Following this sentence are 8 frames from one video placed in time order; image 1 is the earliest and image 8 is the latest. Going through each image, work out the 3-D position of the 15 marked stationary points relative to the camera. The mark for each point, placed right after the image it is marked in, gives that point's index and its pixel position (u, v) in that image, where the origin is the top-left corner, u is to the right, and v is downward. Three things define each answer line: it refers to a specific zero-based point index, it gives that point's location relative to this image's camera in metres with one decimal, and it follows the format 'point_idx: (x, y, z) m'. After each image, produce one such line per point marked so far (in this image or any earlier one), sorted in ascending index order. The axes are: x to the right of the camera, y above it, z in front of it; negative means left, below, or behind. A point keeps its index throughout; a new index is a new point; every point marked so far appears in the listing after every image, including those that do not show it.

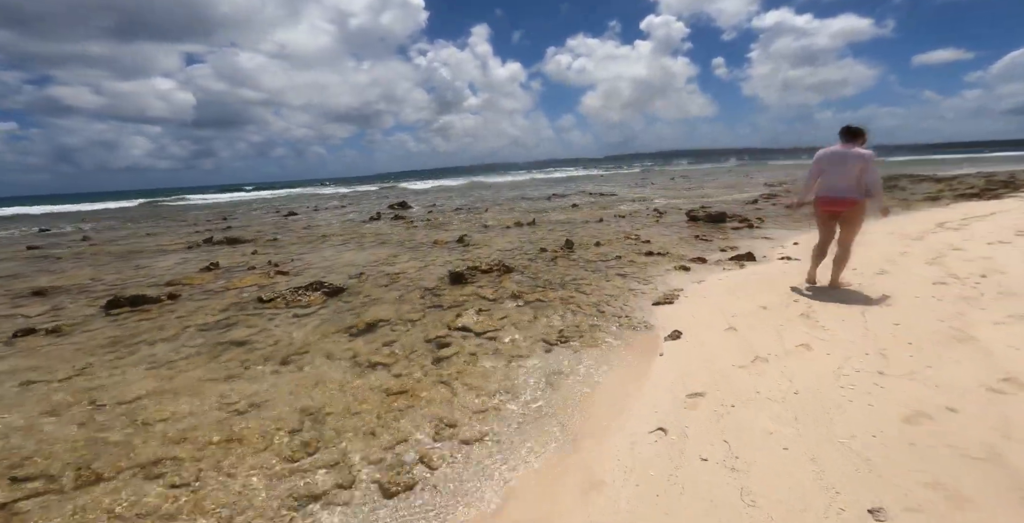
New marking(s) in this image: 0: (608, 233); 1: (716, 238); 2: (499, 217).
0: (+2.8, +0.9, +14.0) m
1: (+5.3, +0.6, +12.3) m
2: (-0.6, +1.7, +18.8) m
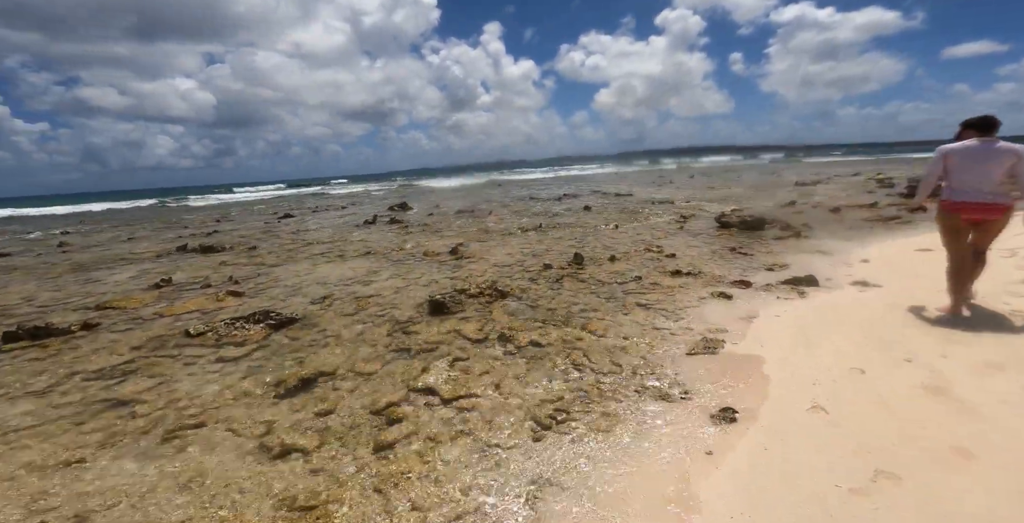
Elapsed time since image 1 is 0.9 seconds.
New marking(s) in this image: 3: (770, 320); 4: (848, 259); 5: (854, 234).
0: (+2.9, +0.5, +12.0) m
1: (+5.3, +0.2, +10.2) m
2: (-0.3, +1.4, +16.9) m
3: (+3.5, -0.8, +6.5) m
4: (+6.4, 0.0, +9.1) m
5: (+8.4, +0.7, +11.6) m
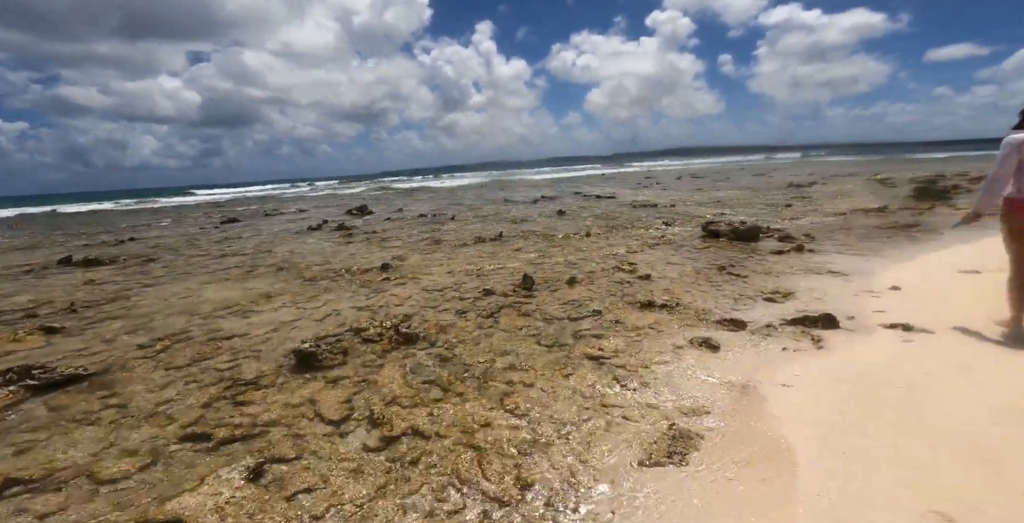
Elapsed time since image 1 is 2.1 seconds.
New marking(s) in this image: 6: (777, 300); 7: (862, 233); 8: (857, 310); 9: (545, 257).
0: (+1.7, +0.1, +9.9) m
1: (+4.1, -0.2, +8.1) m
2: (-1.6, +1.0, +14.8) m
3: (+2.4, -1.2, +4.4) m
4: (+5.2, -0.4, +7.0) m
5: (+7.2, +0.3, +9.6) m
6: (+3.7, -0.6, +6.6) m
7: (+8.2, +0.7, +11.1) m
8: (+4.5, -0.6, +6.2) m
9: (+0.7, +0.3, +10.5) m
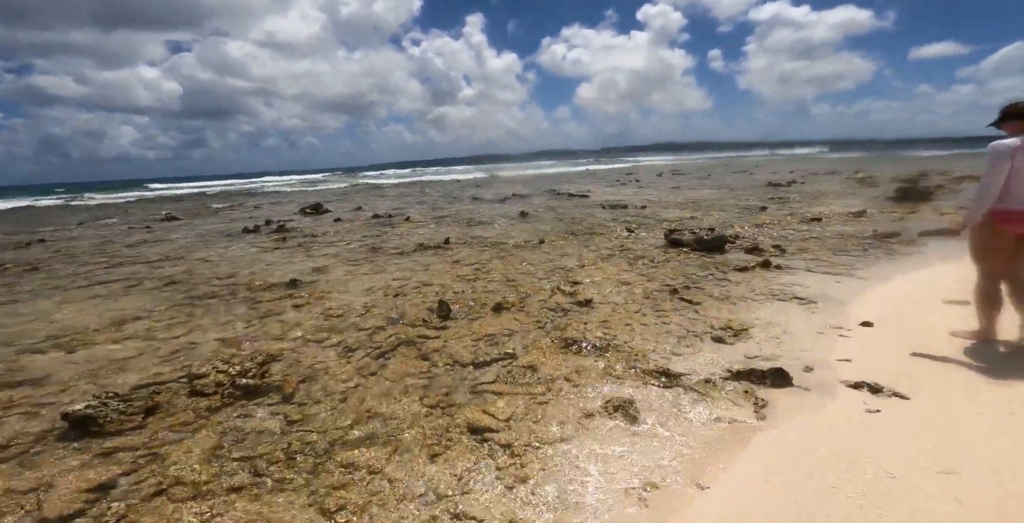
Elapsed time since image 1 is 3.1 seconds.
0: (+0.4, -0.2, +8.6) m
1: (+2.8, -0.5, +6.9) m
2: (-3.0, +0.8, +13.4) m
3: (+1.3, -1.6, +3.2) m
4: (+4.0, -0.7, +5.9) m
5: (+5.9, 0.0, +8.5) m
6: (+2.4, -0.9, +5.4) m
7: (+6.9, +0.4, +10.0) m
8: (+3.2, -1.0, +5.0) m
9: (-0.6, 0.0, +9.3) m
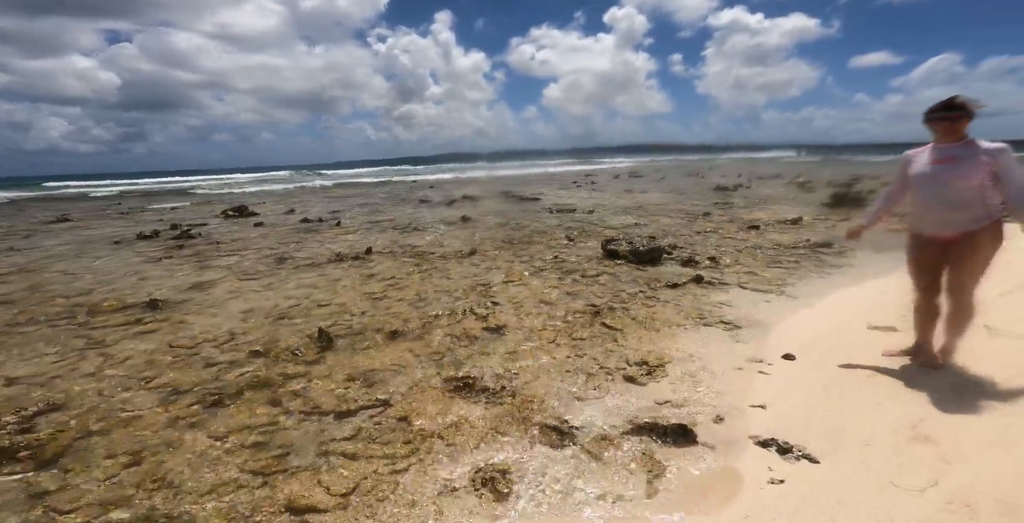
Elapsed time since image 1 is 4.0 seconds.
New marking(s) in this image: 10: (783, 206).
0: (-1.0, -0.4, +7.8) m
1: (+1.5, -0.8, +6.2) m
2: (-4.7, +0.5, +12.3) m
3: (+0.2, -1.8, +2.4) m
4: (+2.8, -1.0, +5.3) m
5: (+4.5, -0.3, +8.0) m
6: (+1.2, -1.2, +4.6) m
7: (+5.4, +0.1, +9.6) m
8: (+2.1, -1.2, +4.3) m
9: (-2.1, -0.3, +8.3) m
10: (+9.4, +1.9, +16.5) m
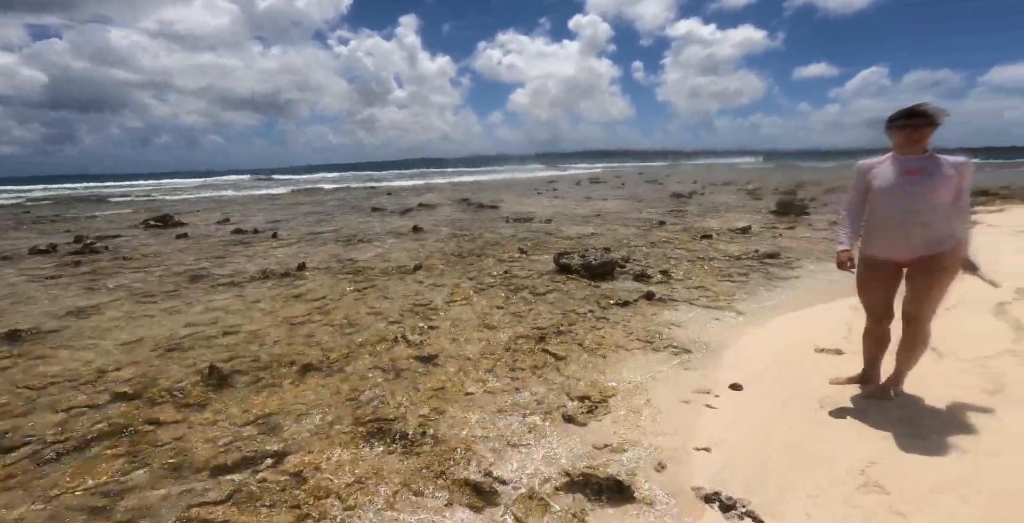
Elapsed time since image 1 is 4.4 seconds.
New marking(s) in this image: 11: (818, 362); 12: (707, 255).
0: (-1.9, -0.7, +7.2) m
1: (+0.8, -1.0, +5.8) m
2: (-5.9, +0.1, +11.5) m
3: (-0.3, -2.1, +1.9) m
4: (+2.1, -1.2, +4.9) m
5: (+3.6, -0.5, +7.8) m
6: (+0.6, -1.4, +4.2) m
7: (+4.4, -0.1, +9.4) m
8: (+1.4, -1.5, +4.0) m
9: (-3.0, -0.6, +7.6) m
10: (+7.9, +1.6, +16.7) m
11: (+3.3, -1.1, +5.1) m
12: (+4.4, +0.1, +10.6) m
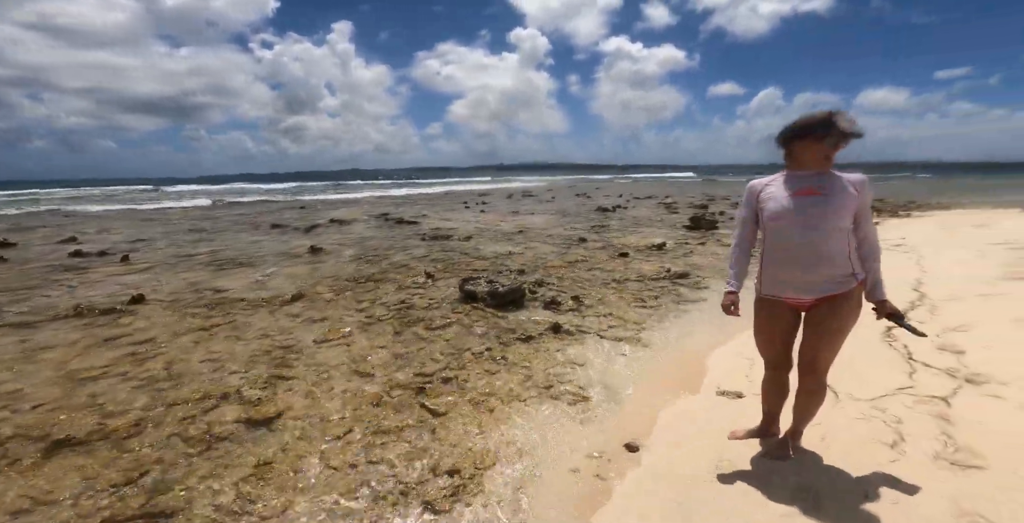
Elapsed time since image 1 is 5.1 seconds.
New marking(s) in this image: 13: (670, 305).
0: (-3.4, -1.2, +6.0) m
1: (-0.5, -1.4, +5.0) m
2: (-7.9, -0.5, +9.7) m
3: (-1.1, -2.4, +0.9) m
4: (+0.9, -1.6, +4.3) m
5: (+2.0, -0.9, +7.3) m
6: (-0.5, -1.8, +3.4) m
7: (+2.5, -0.6, +9.0) m
8: (+0.4, -1.8, +3.2) m
9: (-4.5, -1.1, +6.3) m
10: (+5.1, +1.1, +16.7) m
11: (+2.0, -1.4, +4.6) m
12: (+2.4, -0.3, +10.2) m
13: (+2.8, -0.8, +8.2) m
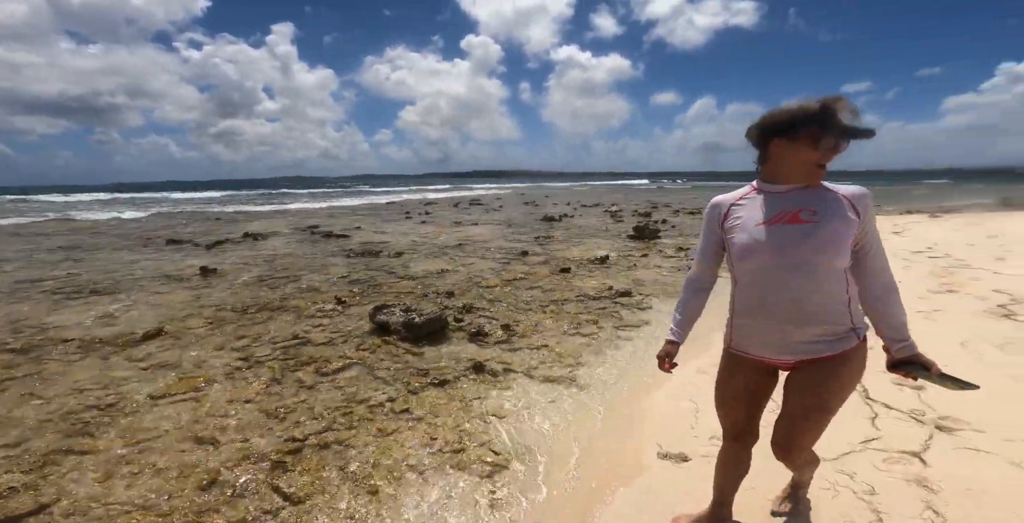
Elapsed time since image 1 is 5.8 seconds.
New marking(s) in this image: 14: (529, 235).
0: (-4.3, -1.6, +4.6) m
1: (-1.4, -1.8, +3.8) m
2: (-9.2, -1.0, +7.9) m
3: (-1.5, -2.7, -0.2) m
4: (+0.1, -1.9, +3.3) m
5: (+0.9, -1.3, +6.4) m
6: (-1.2, -2.1, +2.2) m
7: (+1.2, -0.9, +8.2) m
8: (-0.3, -2.1, +2.2) m
9: (-5.5, -1.5, +4.8) m
10: (+3.0, +0.6, +16.1) m
11: (+1.2, -1.7, +3.8) m
12: (+1.0, -0.7, +9.3) m
13: (+1.6, -1.1, +7.4) m
14: (+0.8, +1.0, +18.3) m
